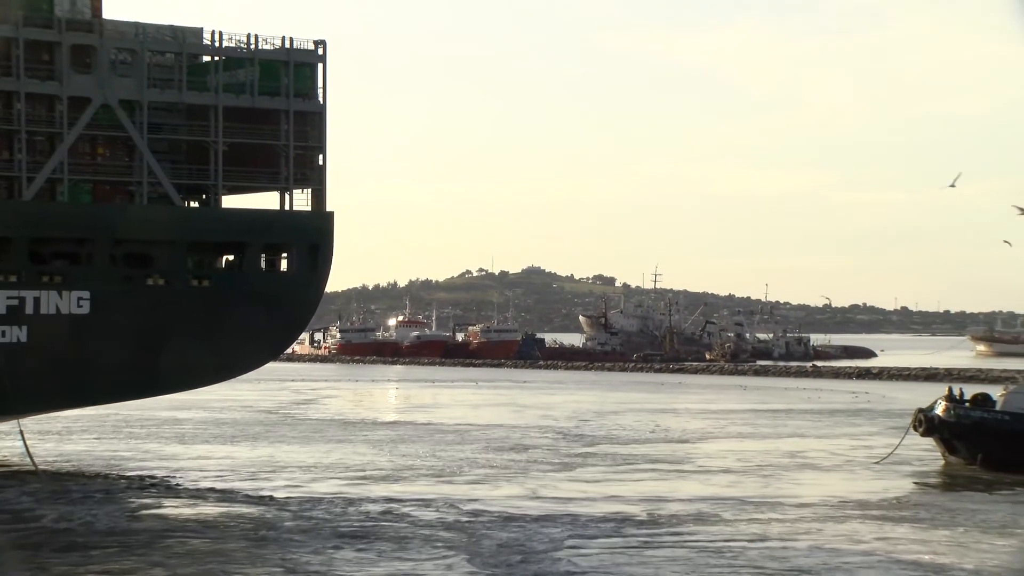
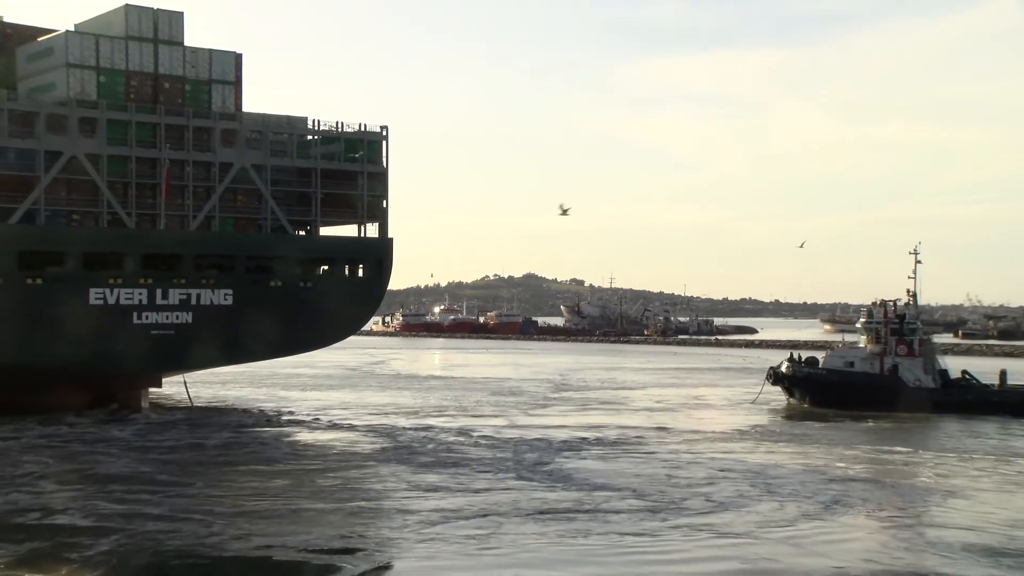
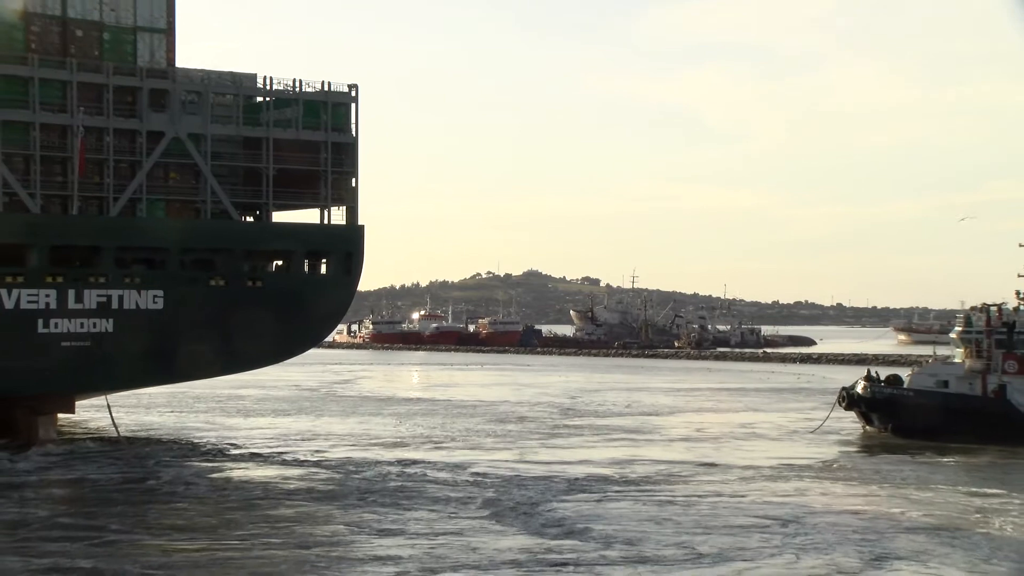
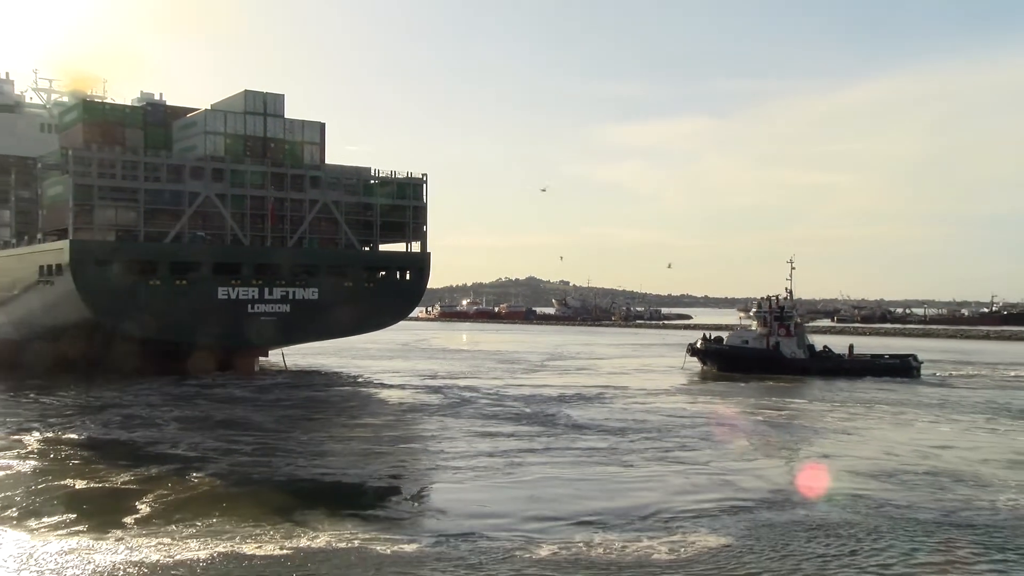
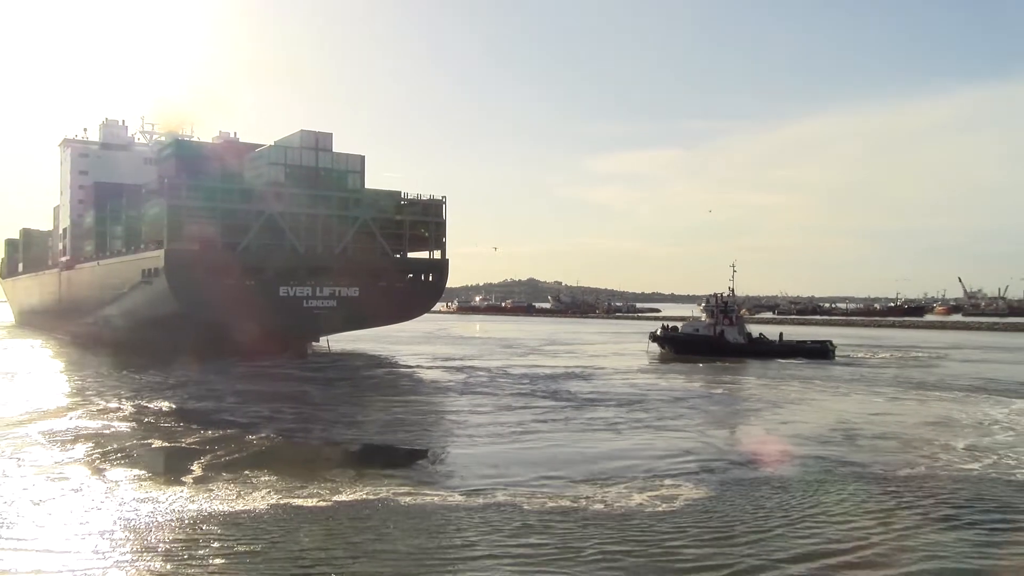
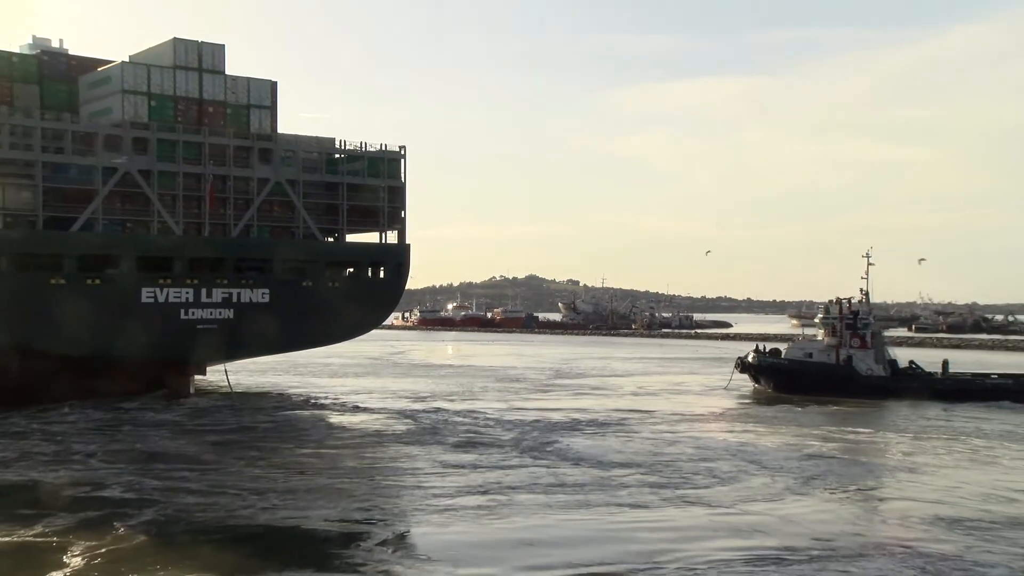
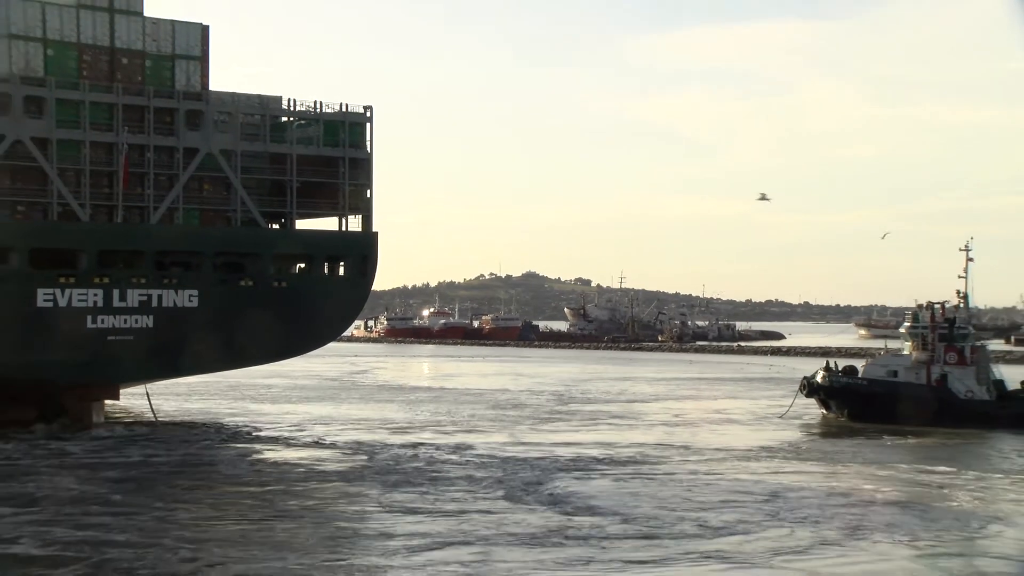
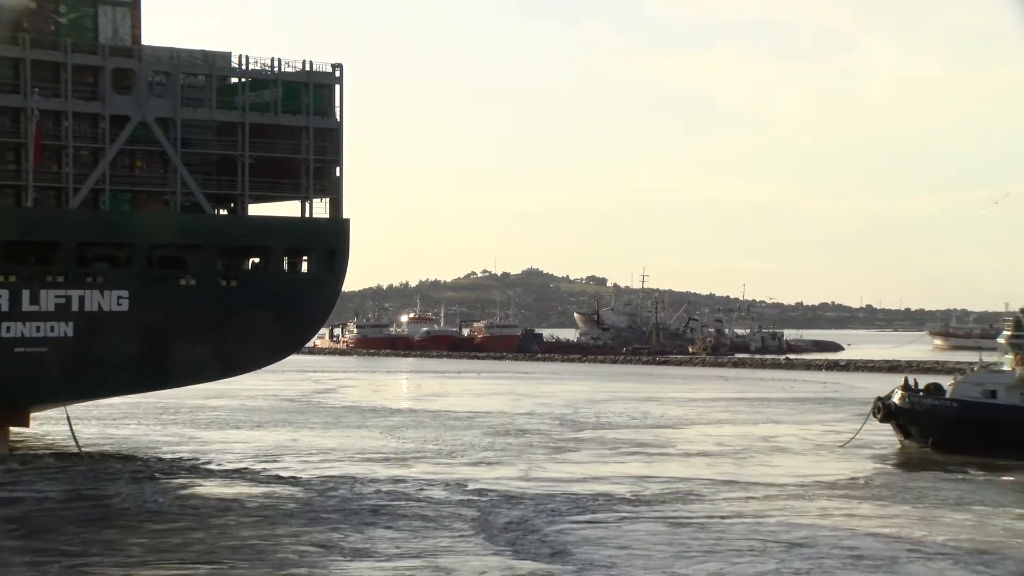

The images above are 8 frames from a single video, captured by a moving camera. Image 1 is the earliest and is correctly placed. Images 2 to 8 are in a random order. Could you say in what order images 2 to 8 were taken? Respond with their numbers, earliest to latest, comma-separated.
8, 3, 7, 2, 6, 4, 5
